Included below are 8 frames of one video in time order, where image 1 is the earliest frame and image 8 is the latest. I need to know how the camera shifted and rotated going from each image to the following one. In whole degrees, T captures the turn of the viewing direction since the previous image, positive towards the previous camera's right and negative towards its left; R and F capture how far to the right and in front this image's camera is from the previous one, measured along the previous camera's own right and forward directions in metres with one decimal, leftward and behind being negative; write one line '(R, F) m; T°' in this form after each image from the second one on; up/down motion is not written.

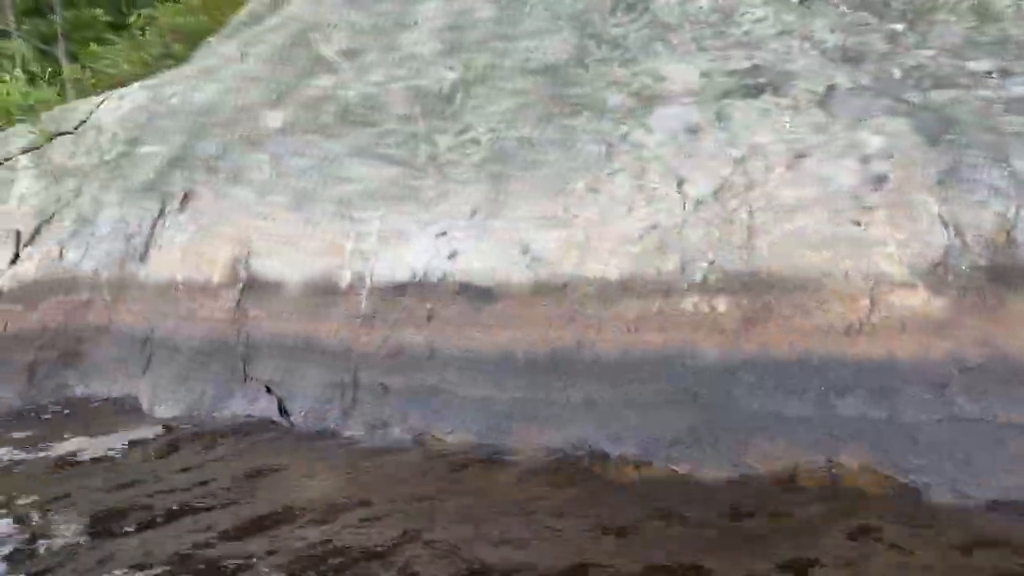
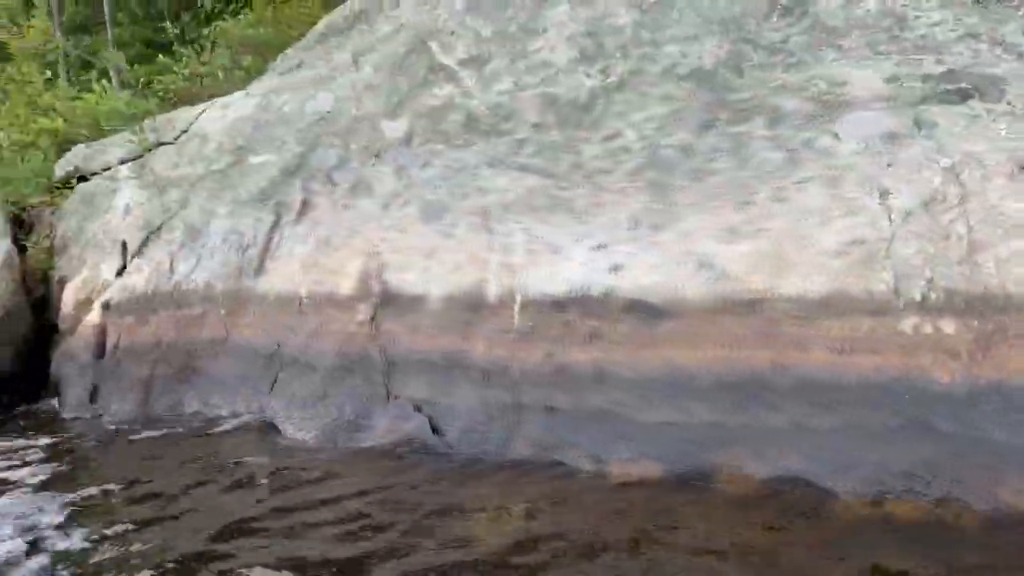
(-0.7, +0.2) m; -2°
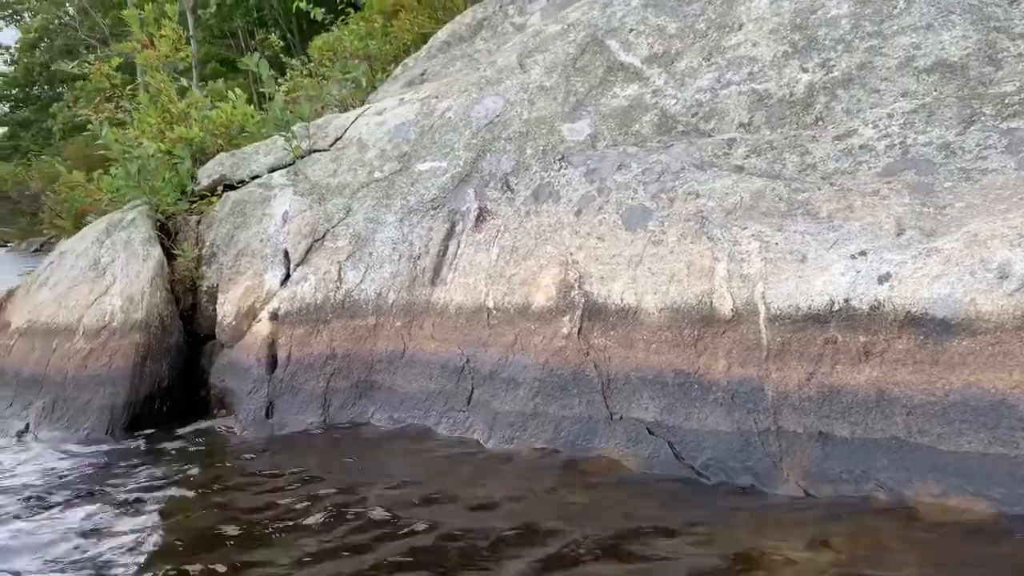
(-0.8, +0.3) m; -3°
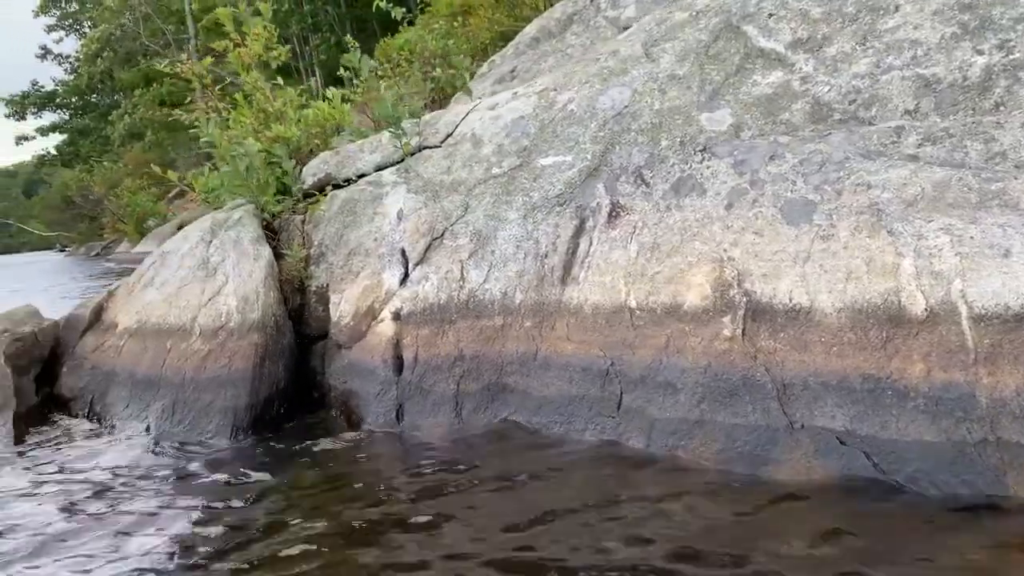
(-0.5, +0.2) m; -3°
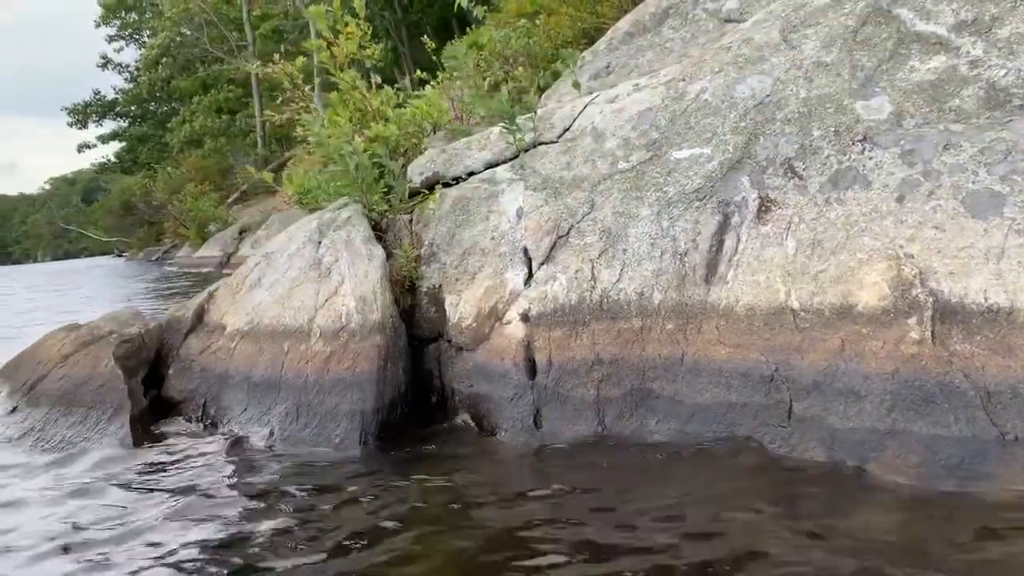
(-0.5, +0.2) m; -3°
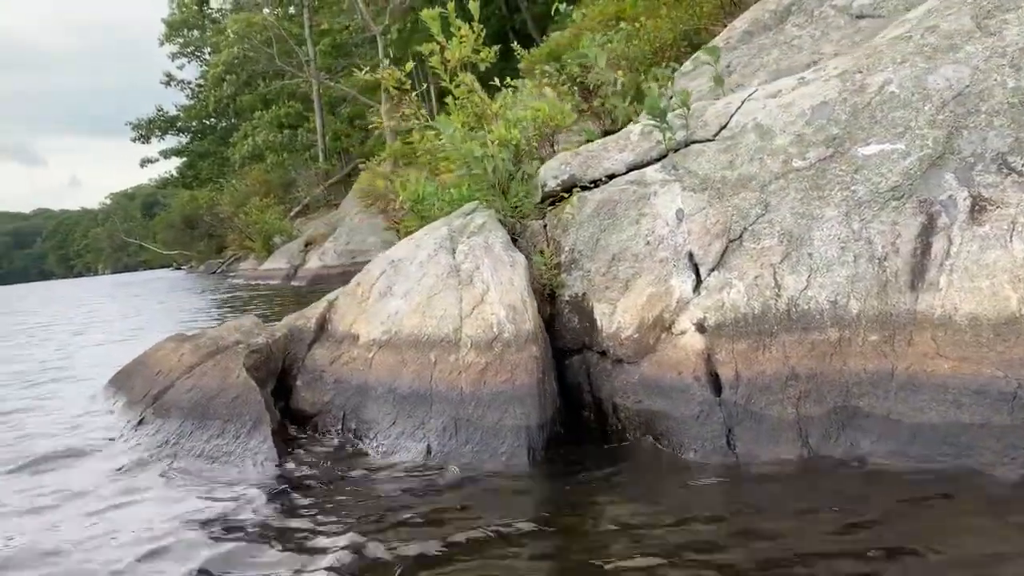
(-0.7, +0.3) m; -3°
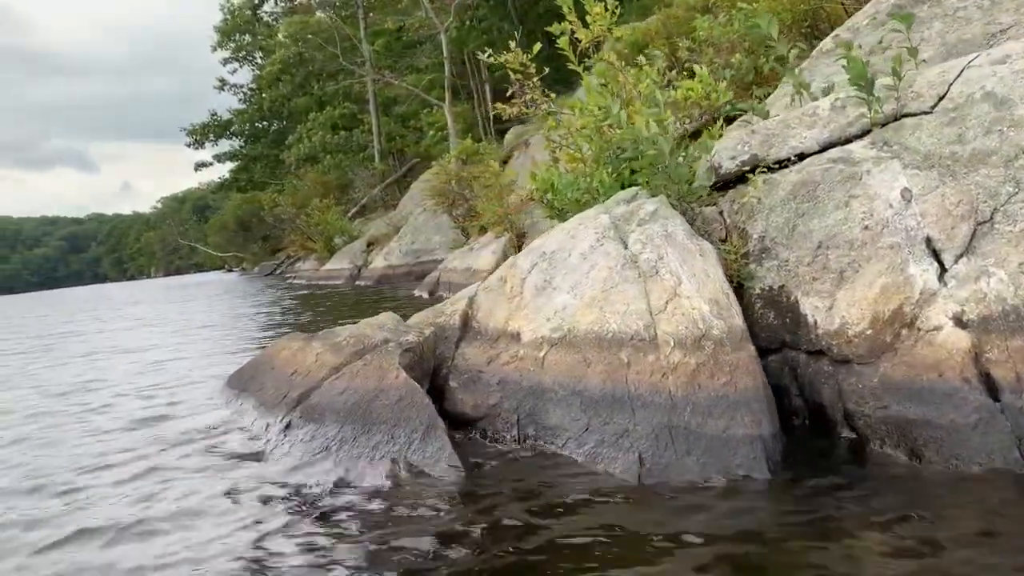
(-0.9, +0.5) m; -3°
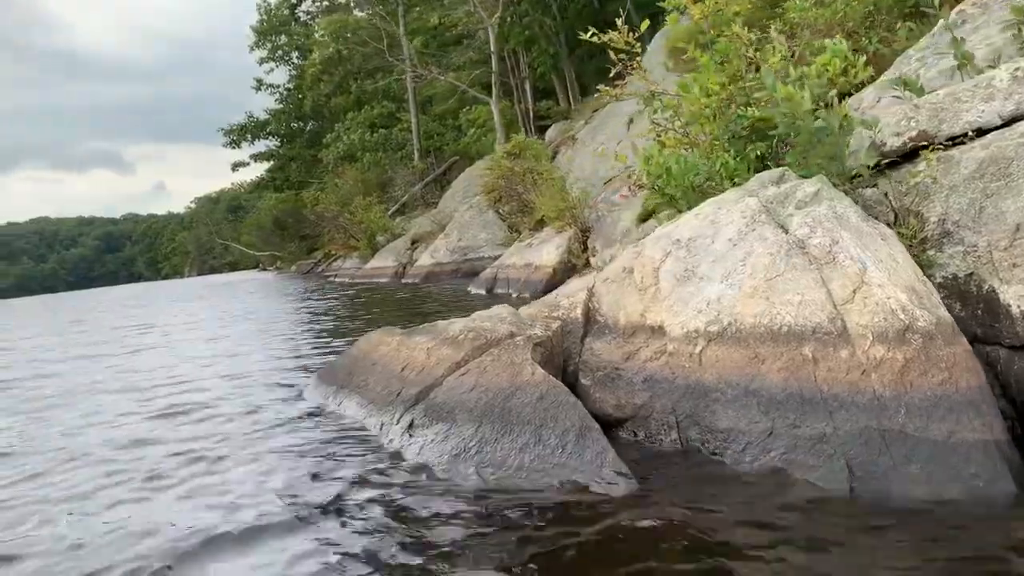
(-0.7, +0.4) m; -2°
